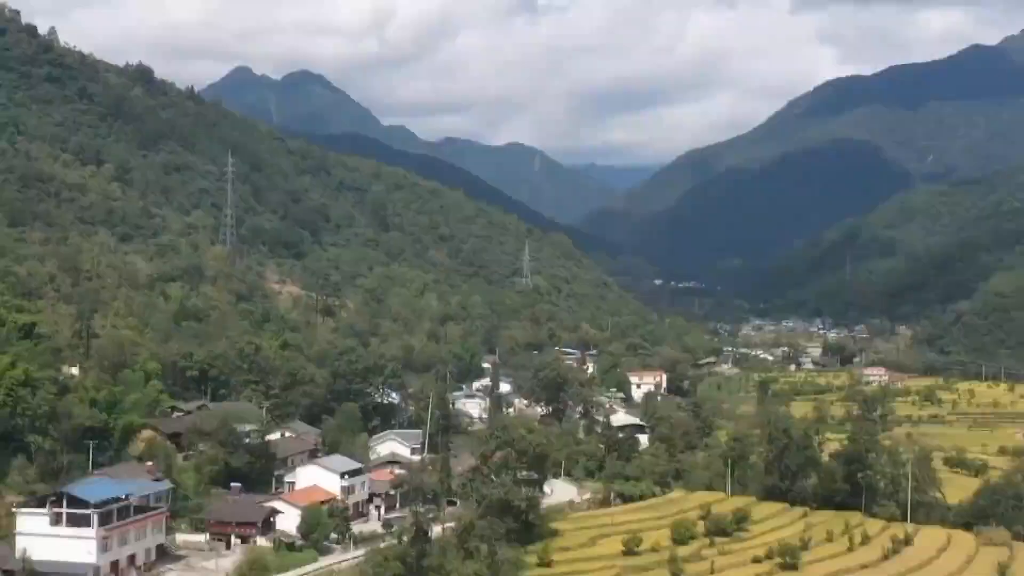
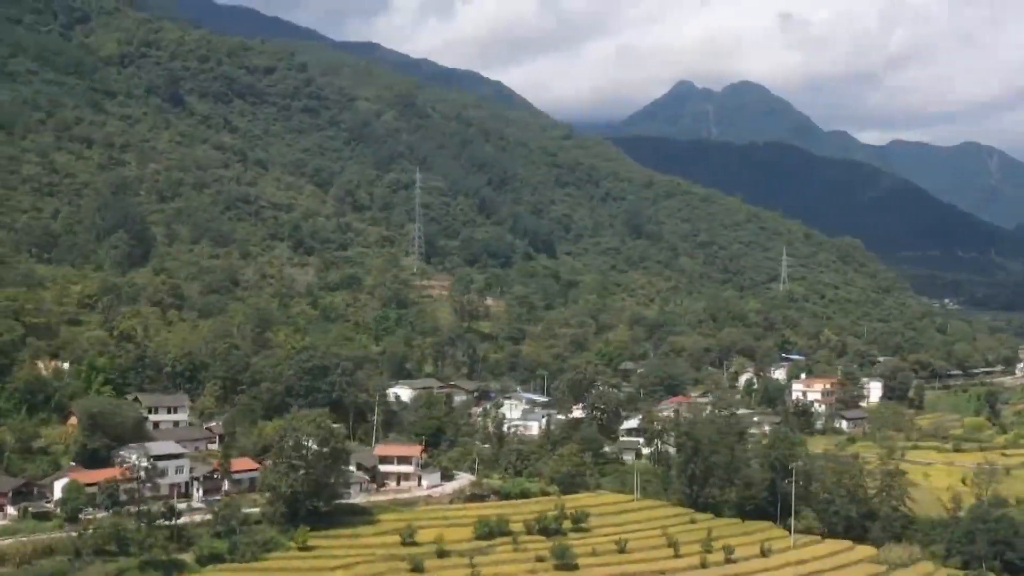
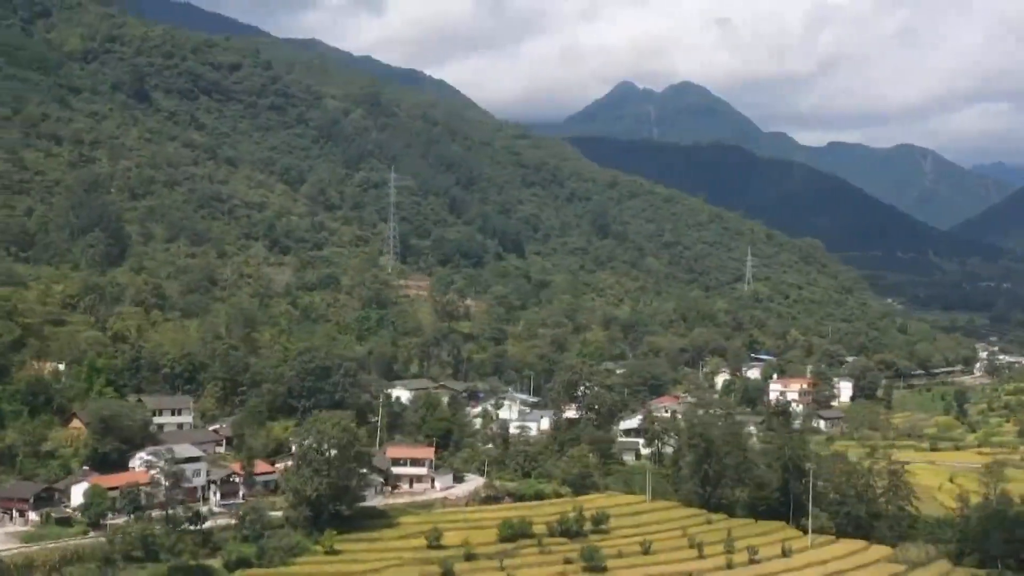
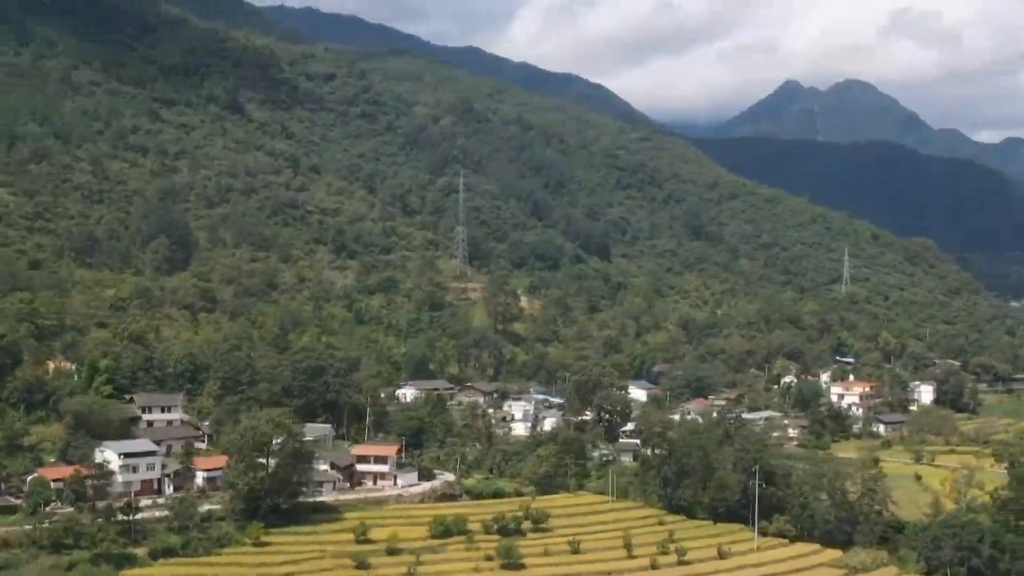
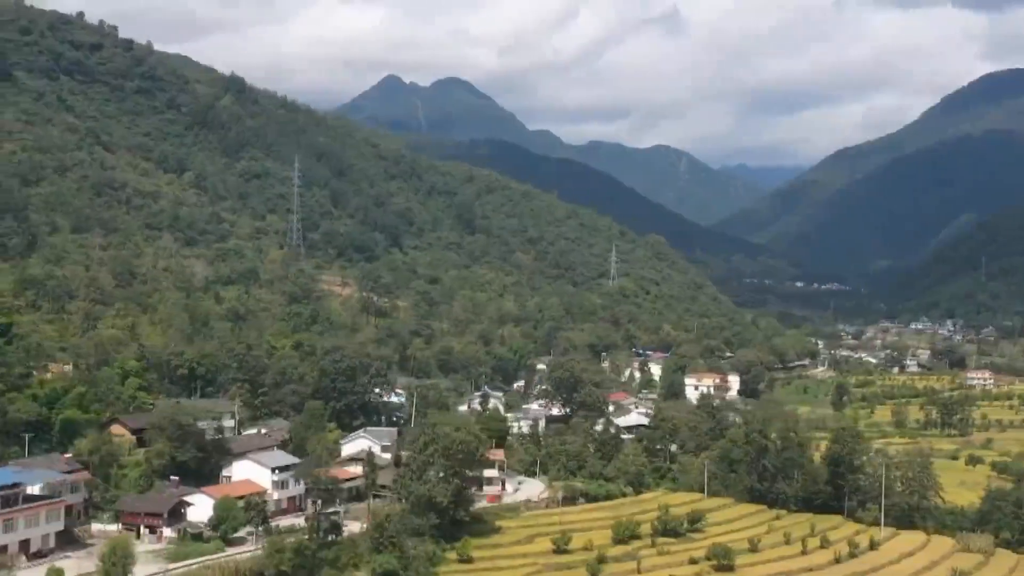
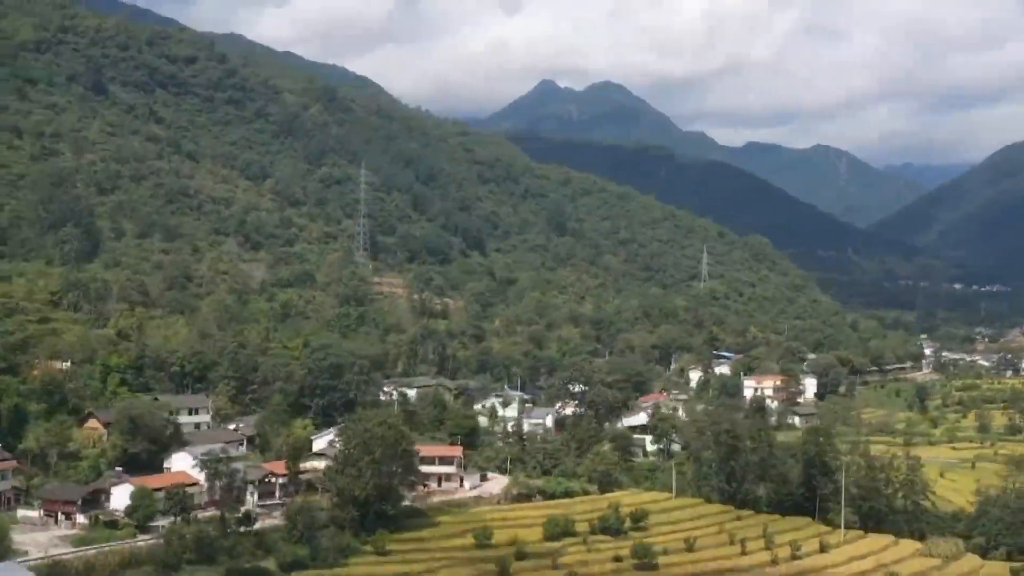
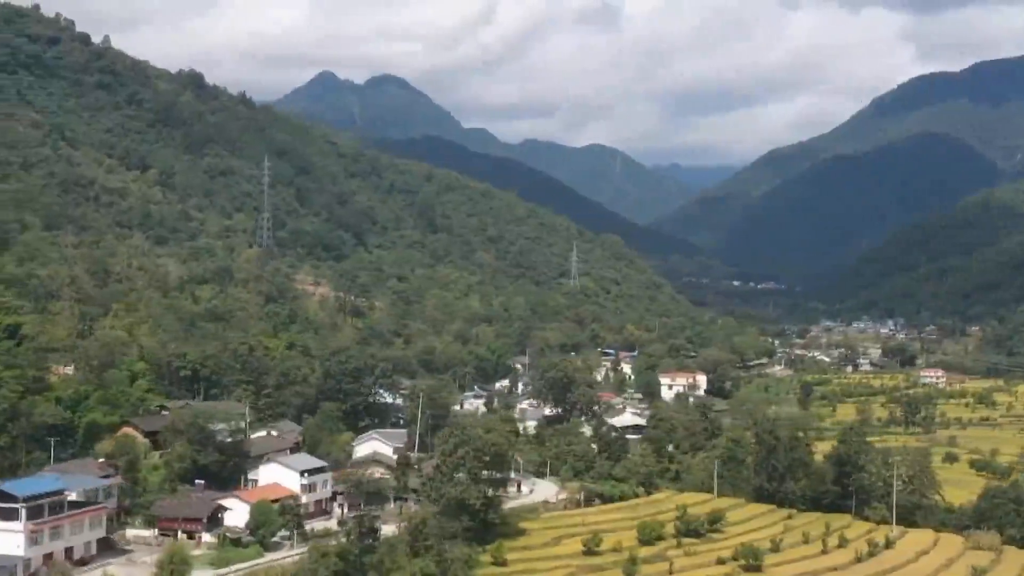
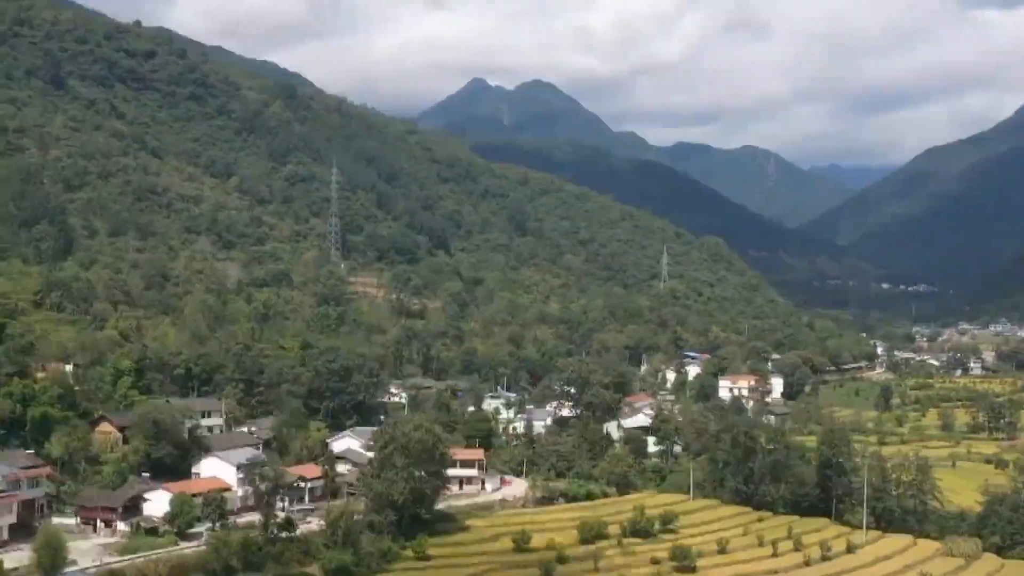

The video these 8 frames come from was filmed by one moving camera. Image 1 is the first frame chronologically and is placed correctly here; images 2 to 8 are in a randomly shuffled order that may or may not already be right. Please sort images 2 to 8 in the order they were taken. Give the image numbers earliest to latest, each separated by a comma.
7, 5, 8, 6, 3, 2, 4
